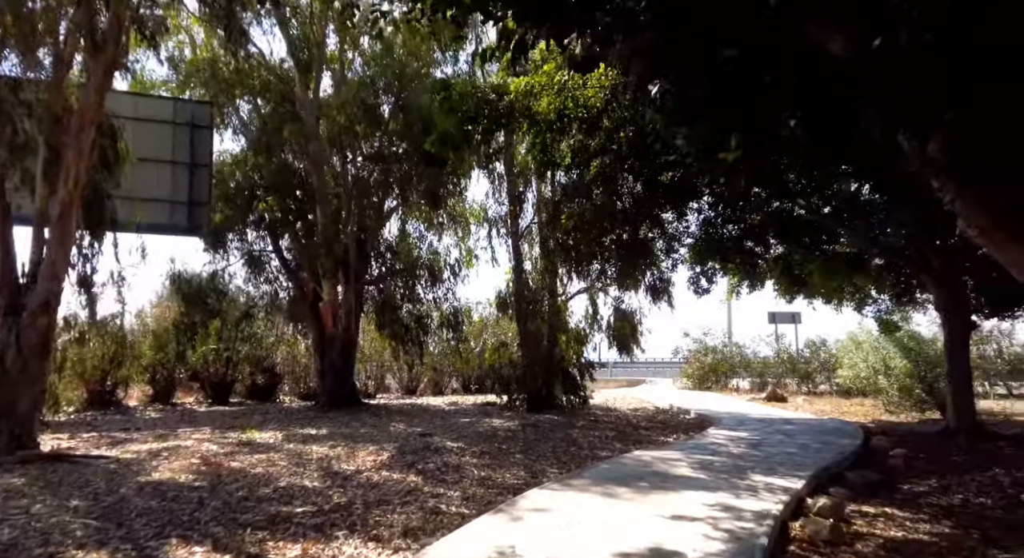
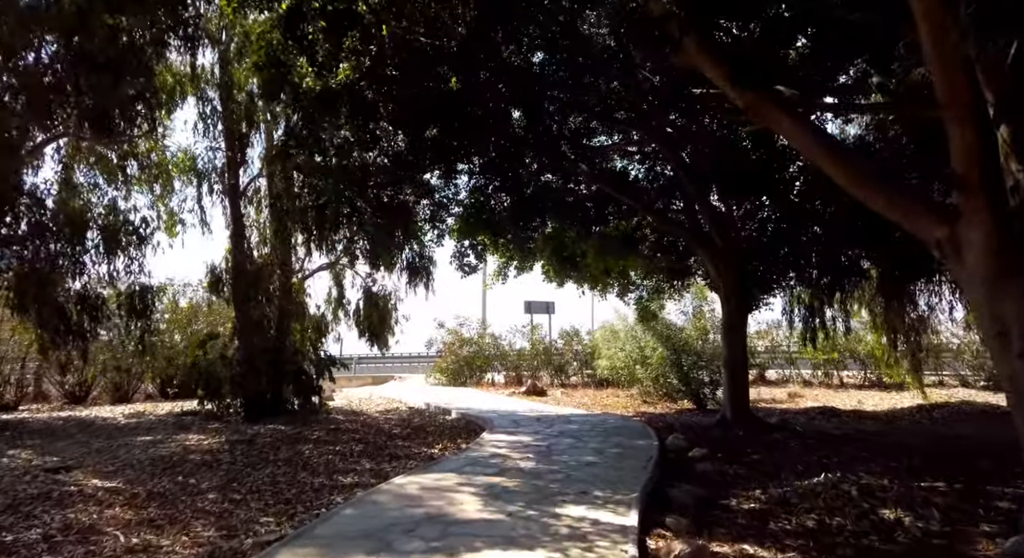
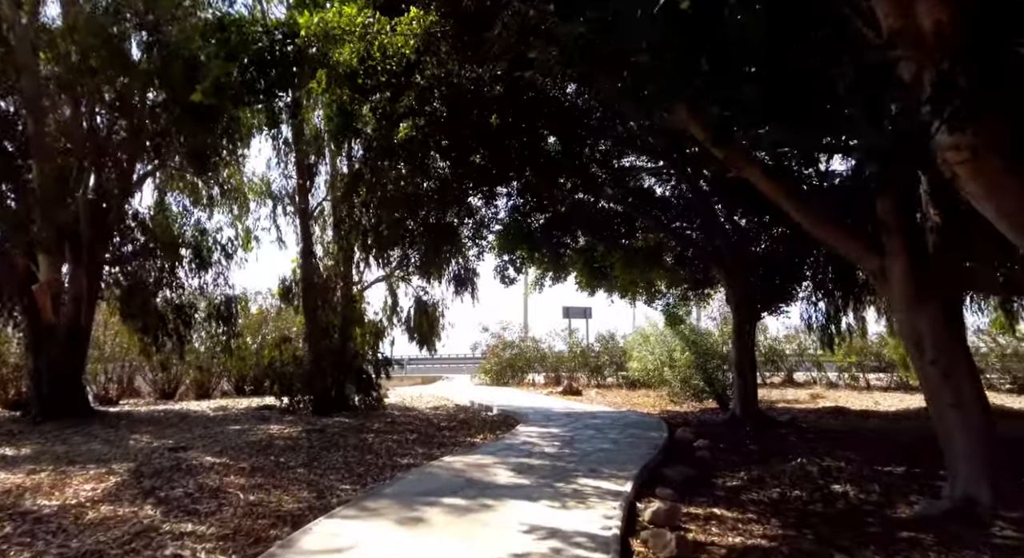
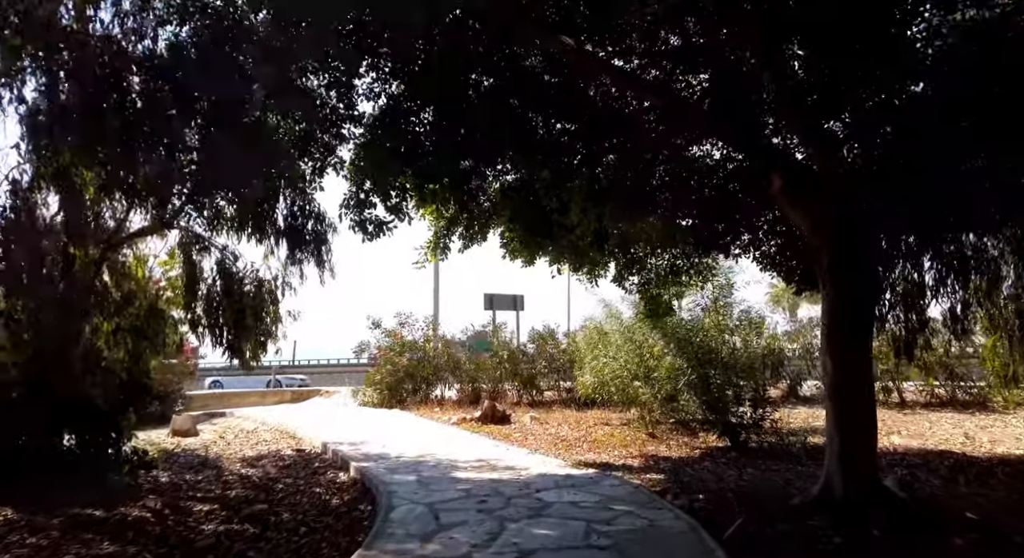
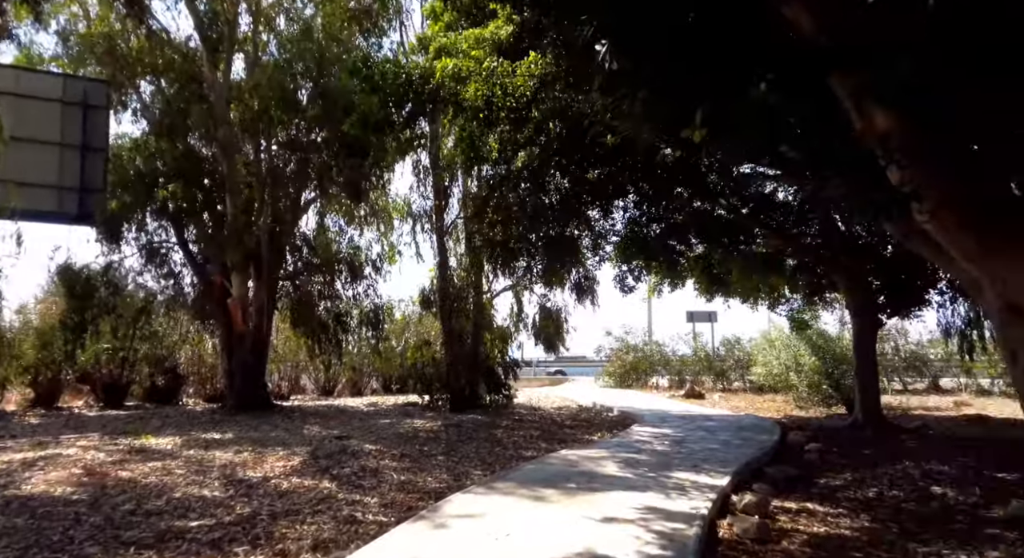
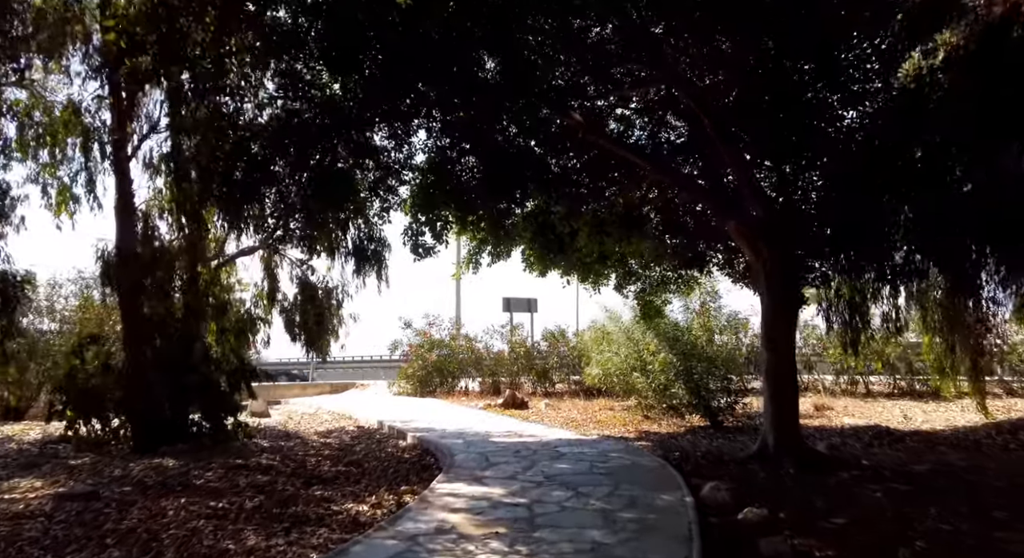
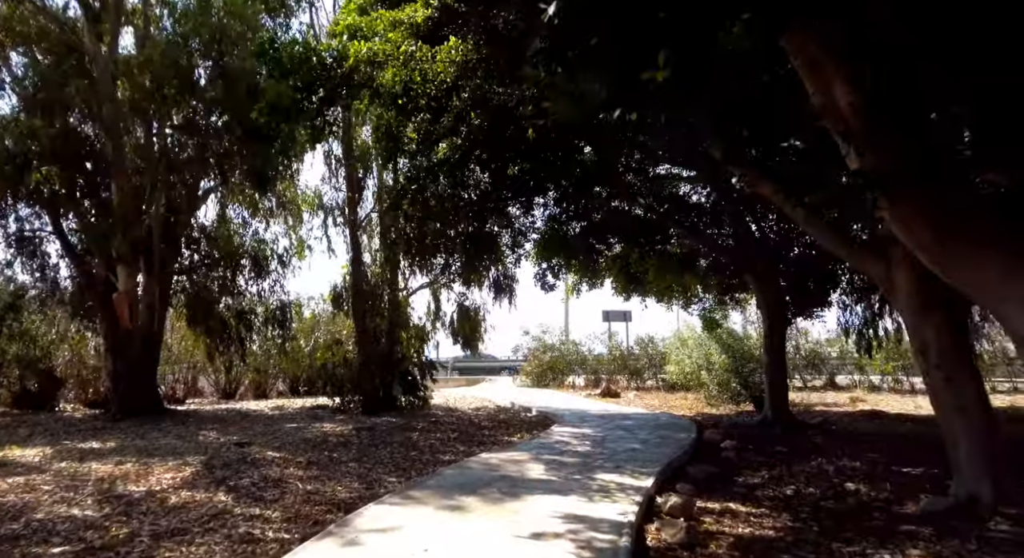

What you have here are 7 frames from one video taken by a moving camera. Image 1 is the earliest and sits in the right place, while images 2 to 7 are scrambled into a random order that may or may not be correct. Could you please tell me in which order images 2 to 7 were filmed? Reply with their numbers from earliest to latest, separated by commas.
5, 7, 3, 2, 6, 4
